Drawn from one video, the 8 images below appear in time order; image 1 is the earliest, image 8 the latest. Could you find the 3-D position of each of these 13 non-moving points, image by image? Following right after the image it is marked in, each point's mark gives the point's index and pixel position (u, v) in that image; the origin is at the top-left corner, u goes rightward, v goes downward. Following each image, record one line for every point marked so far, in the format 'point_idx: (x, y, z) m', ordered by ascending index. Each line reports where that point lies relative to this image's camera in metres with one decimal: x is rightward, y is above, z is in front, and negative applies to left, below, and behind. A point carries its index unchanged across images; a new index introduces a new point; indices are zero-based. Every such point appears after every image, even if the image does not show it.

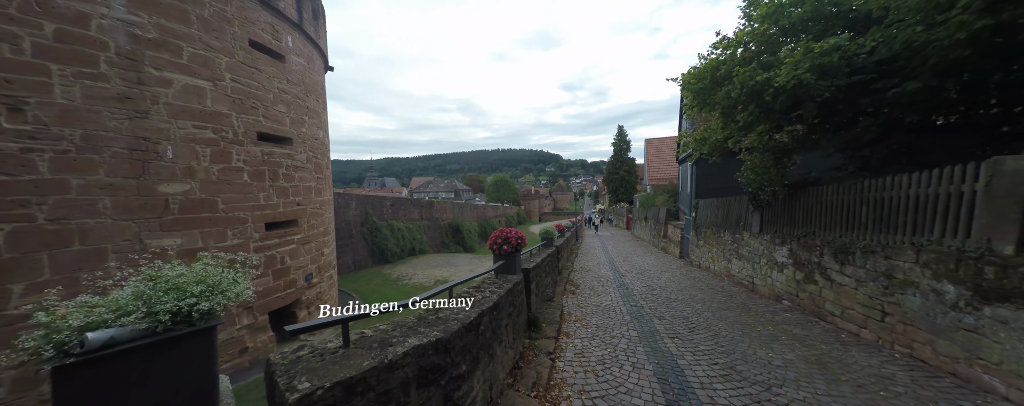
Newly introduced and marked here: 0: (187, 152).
0: (-3.3, +0.5, +3.2) m
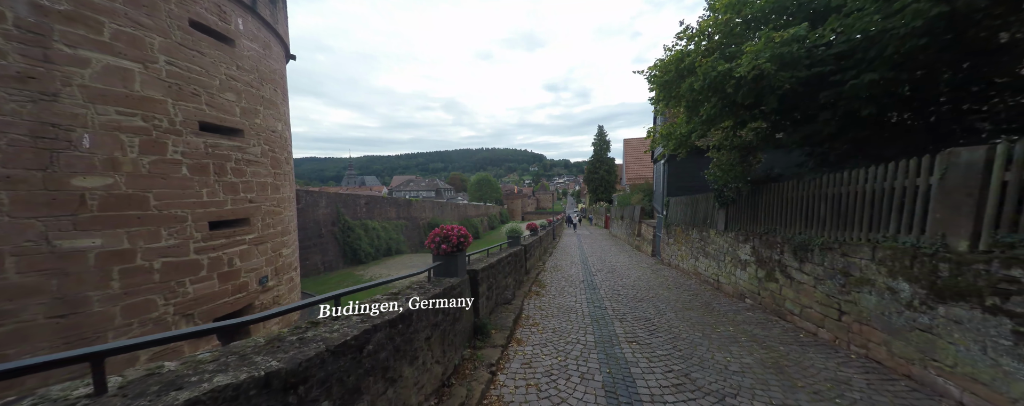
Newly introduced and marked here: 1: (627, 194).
0: (-3.6, +0.6, +2.8) m
1: (+6.8, +0.6, +18.3) m
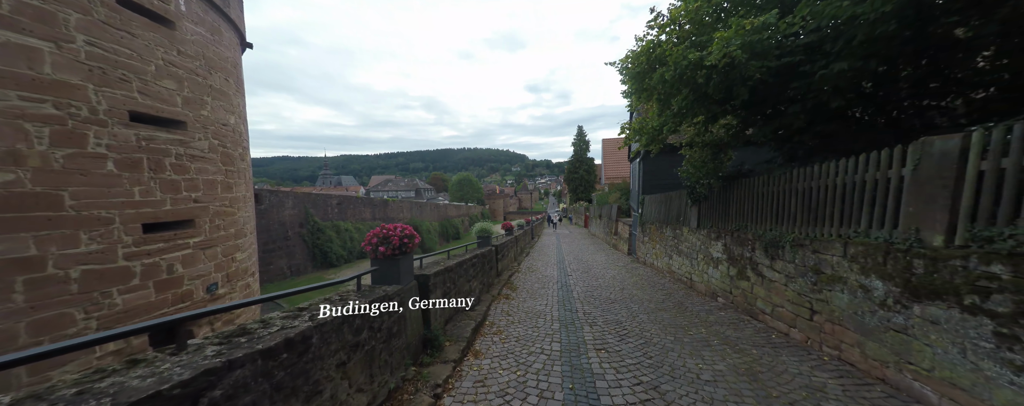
0: (-3.9, +0.6, +2.4) m
1: (+5.6, +0.7, +18.5) m
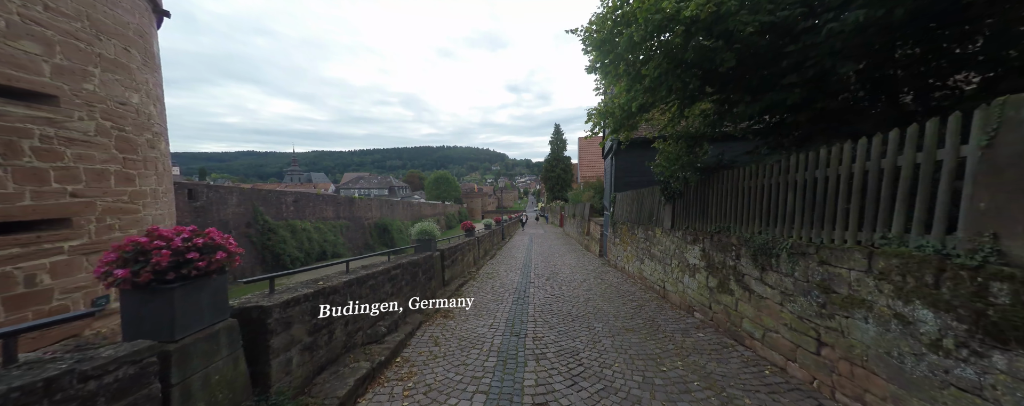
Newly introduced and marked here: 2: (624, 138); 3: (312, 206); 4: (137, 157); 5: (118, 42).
0: (-4.3, +0.6, +1.7) m
1: (+4.0, +0.7, +18.4) m
2: (+1.8, +1.0, +5.0) m
3: (-9.1, -0.1, +14.2) m
4: (-5.3, +0.6, +4.4) m
5: (-5.0, +2.1, +4.0) m
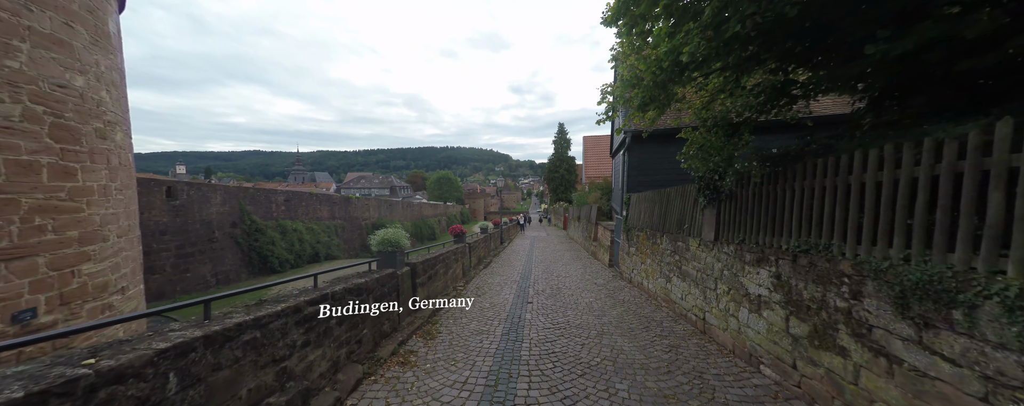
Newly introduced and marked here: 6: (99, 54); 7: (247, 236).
0: (-4.3, +0.6, +1.1) m
1: (+4.1, +0.6, +17.7) m
2: (+1.7, +1.0, +4.3) m
3: (-9.0, -0.1, +13.7) m
4: (-5.3, +0.7, +3.9) m
5: (-5.0, +2.1, +3.5) m
6: (-5.5, +2.0, +4.2) m
7: (-8.9, -1.1, +10.7) m
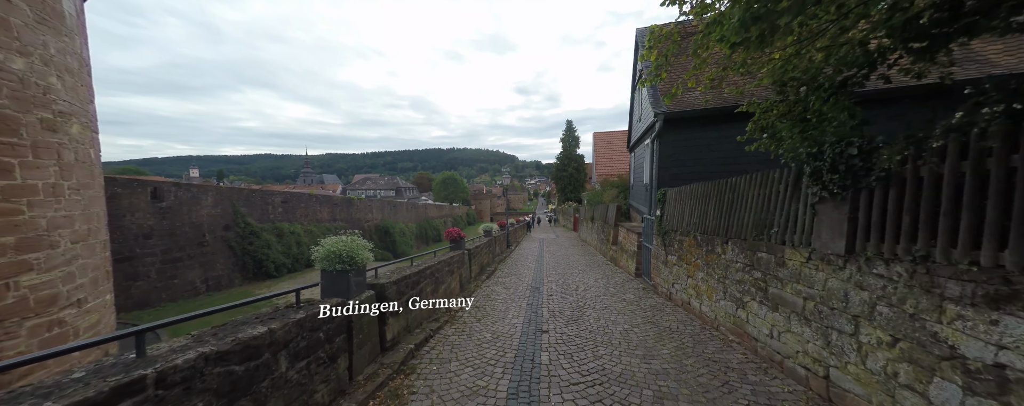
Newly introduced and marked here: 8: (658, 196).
0: (-4.3, +0.6, +0.6) m
1: (+4.5, +0.6, +17.0) m
2: (+1.8, +1.0, +3.7) m
3: (-8.7, -0.2, +13.2) m
4: (-5.2, +0.6, +3.4) m
5: (-5.0, +2.1, +2.9) m
6: (-5.4, +2.0, +3.7) m
7: (-8.7, -1.2, +10.2) m
8: (+3.0, +0.1, +7.3) m
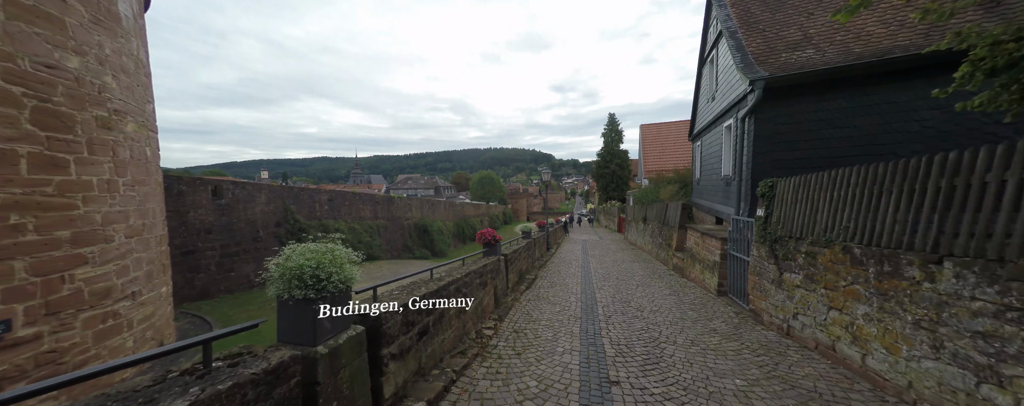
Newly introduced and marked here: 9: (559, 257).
0: (-4.2, +0.7, +0.6) m
1: (+6.6, +0.7, +15.8) m
2: (+2.3, +1.0, +2.9) m
3: (-7.0, -0.1, +13.7) m
4: (-4.8, +0.7, +3.4) m
5: (-4.6, +2.1, +3.0) m
6: (-4.9, +2.0, +3.8) m
7: (-7.4, -1.1, +10.7) m
8: (+3.9, +0.2, +6.4) m
9: (+1.7, -1.7, +11.3) m
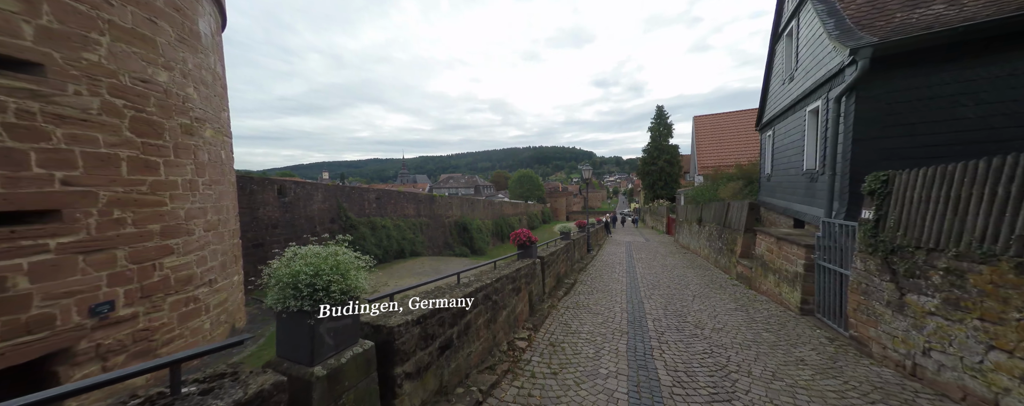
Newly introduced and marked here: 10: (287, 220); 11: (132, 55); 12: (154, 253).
0: (-4.1, +0.7, +1.0) m
1: (+8.5, +0.7, +14.7) m
2: (+2.6, +1.0, +2.4) m
3: (-5.3, 0.0, +14.3) m
4: (-4.3, +0.7, +3.9) m
5: (-4.2, +2.2, +3.4) m
6: (-4.4, +2.1, +4.3) m
7: (-6.0, -1.0, +11.4) m
8: (+4.7, +0.2, +5.7) m
9: (+3.1, -1.7, +10.9) m
10: (-6.8, -0.5, +9.6) m
11: (-4.3, +1.7, +3.4) m
12: (-4.1, -0.6, +3.4) m
